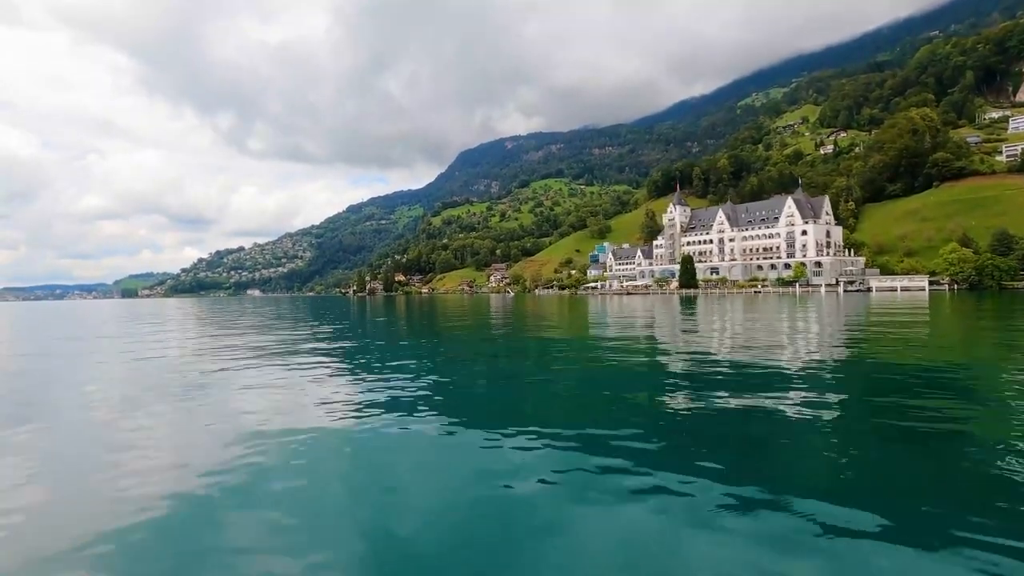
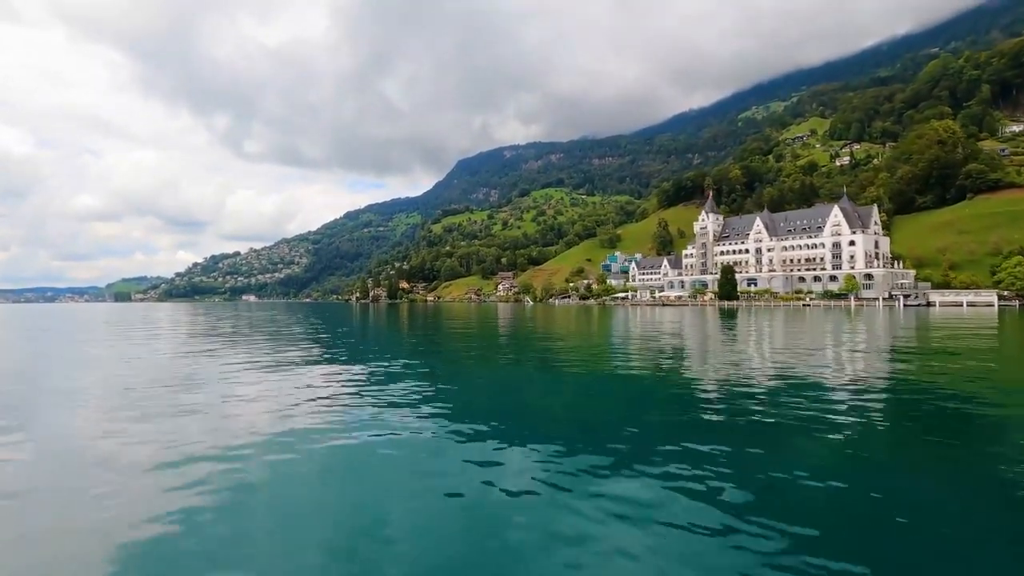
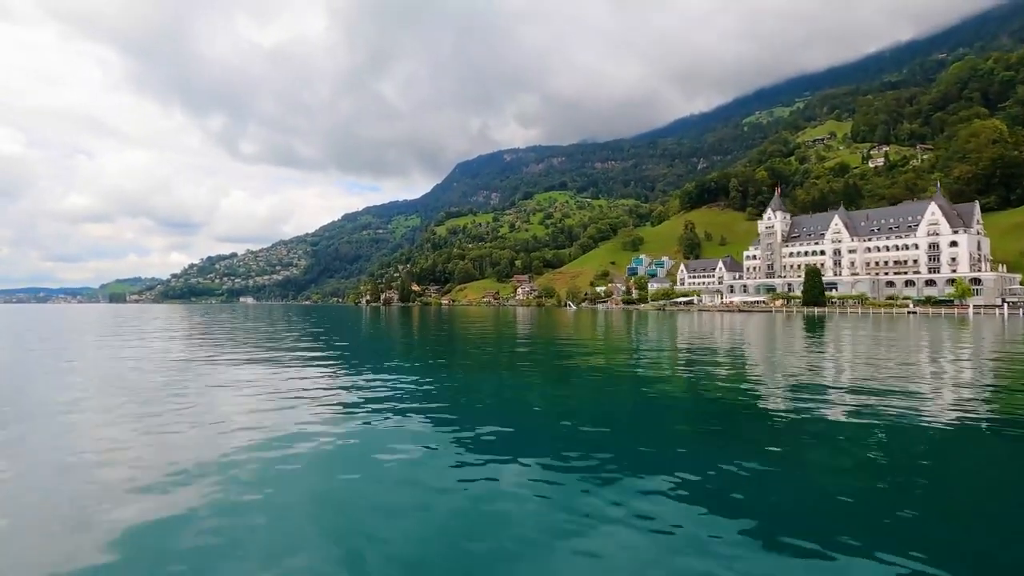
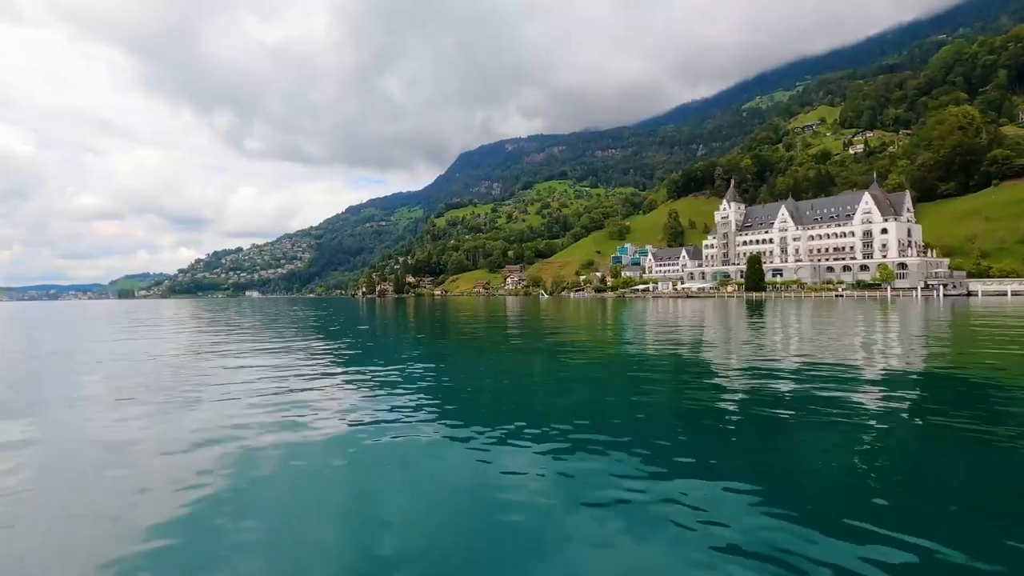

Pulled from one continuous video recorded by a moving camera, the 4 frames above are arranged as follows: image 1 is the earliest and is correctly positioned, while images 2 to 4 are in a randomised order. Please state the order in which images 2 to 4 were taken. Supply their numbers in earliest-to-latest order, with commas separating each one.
2, 4, 3
